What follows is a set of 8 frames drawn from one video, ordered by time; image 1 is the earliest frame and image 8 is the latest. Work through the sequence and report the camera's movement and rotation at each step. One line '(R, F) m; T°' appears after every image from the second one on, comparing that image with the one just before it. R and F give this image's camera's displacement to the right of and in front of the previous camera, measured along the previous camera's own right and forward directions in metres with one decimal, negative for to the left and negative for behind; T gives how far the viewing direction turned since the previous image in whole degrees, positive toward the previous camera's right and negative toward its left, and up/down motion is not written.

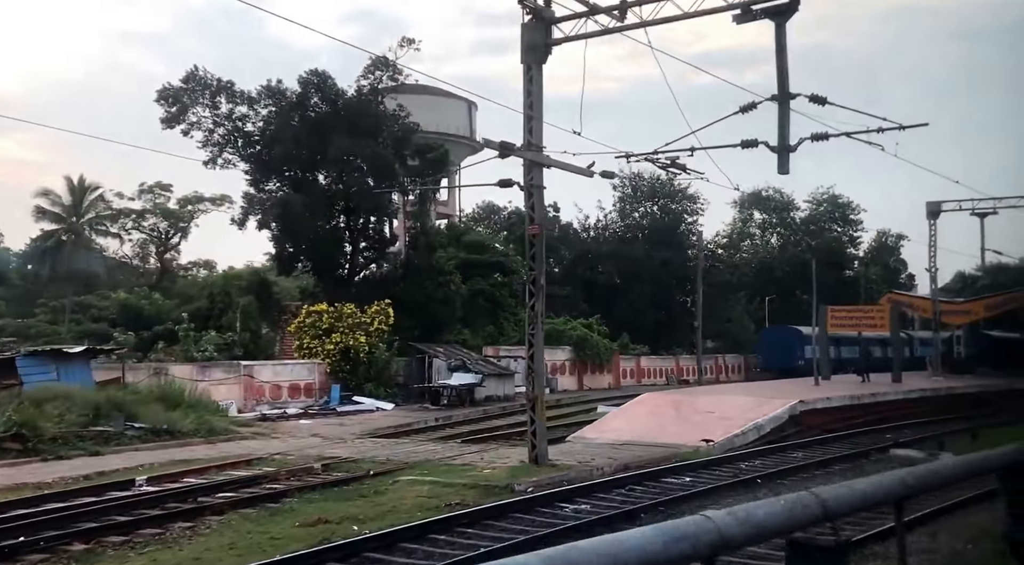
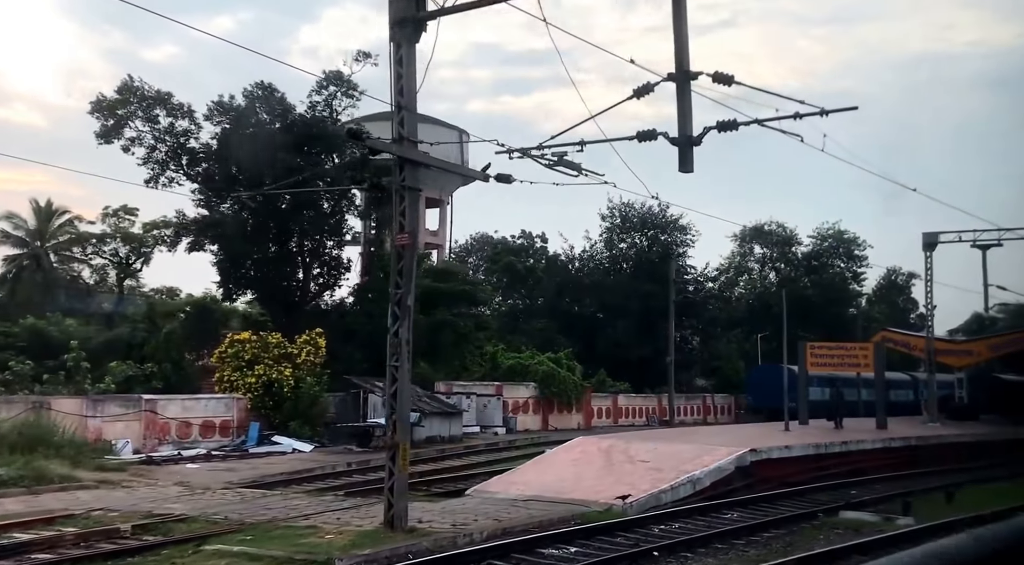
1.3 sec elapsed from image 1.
(+1.7, +2.4) m; -1°
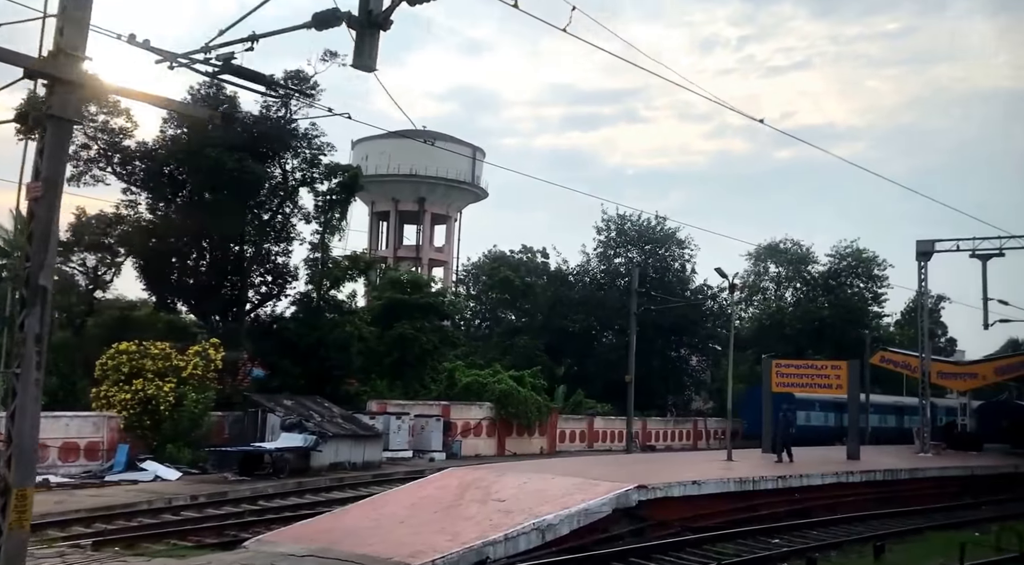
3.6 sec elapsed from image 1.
(+2.7, +3.1) m; -2°
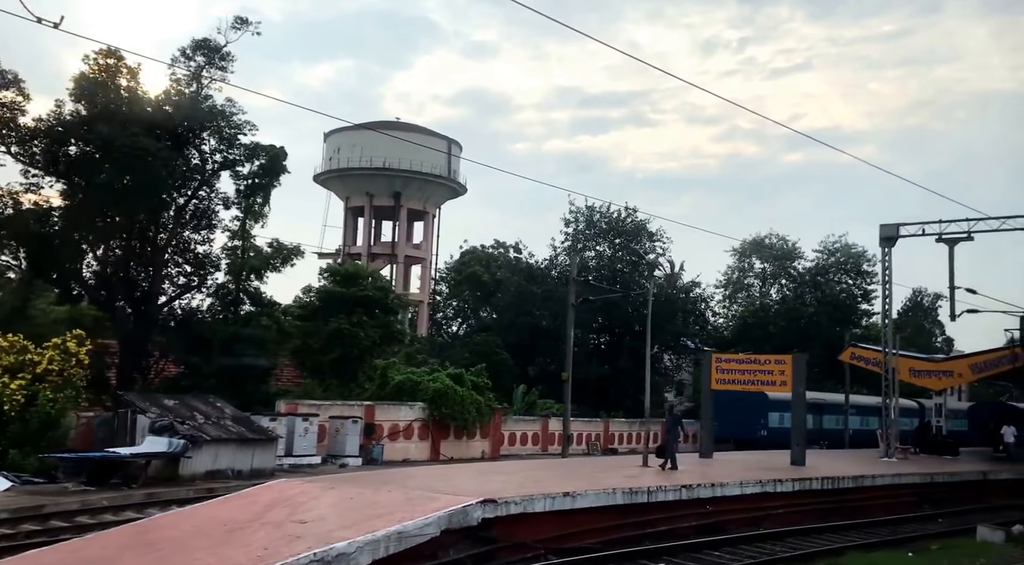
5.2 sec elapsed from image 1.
(+2.1, +2.5) m; 0°
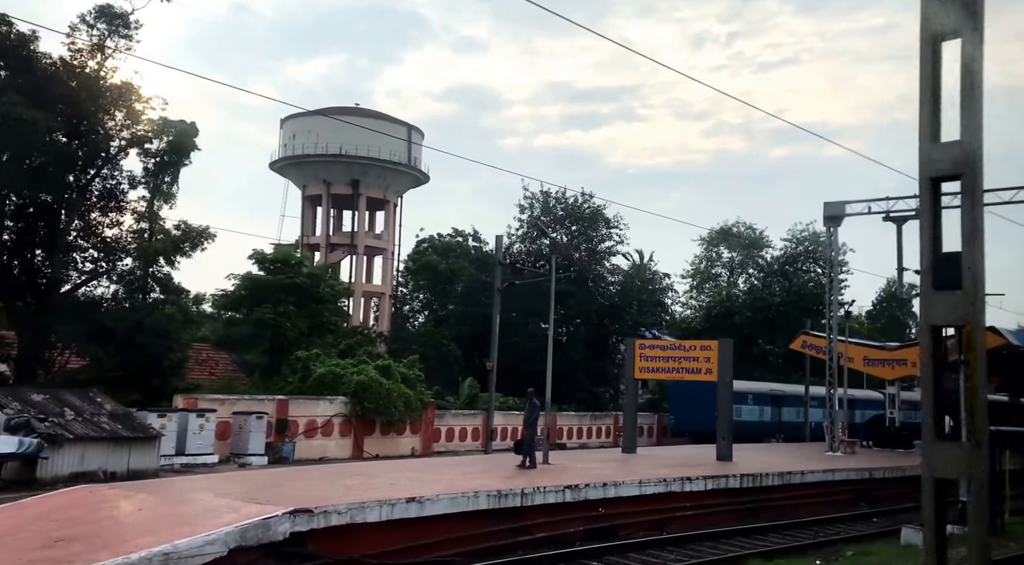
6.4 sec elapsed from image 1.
(+1.6, +1.8) m; +1°
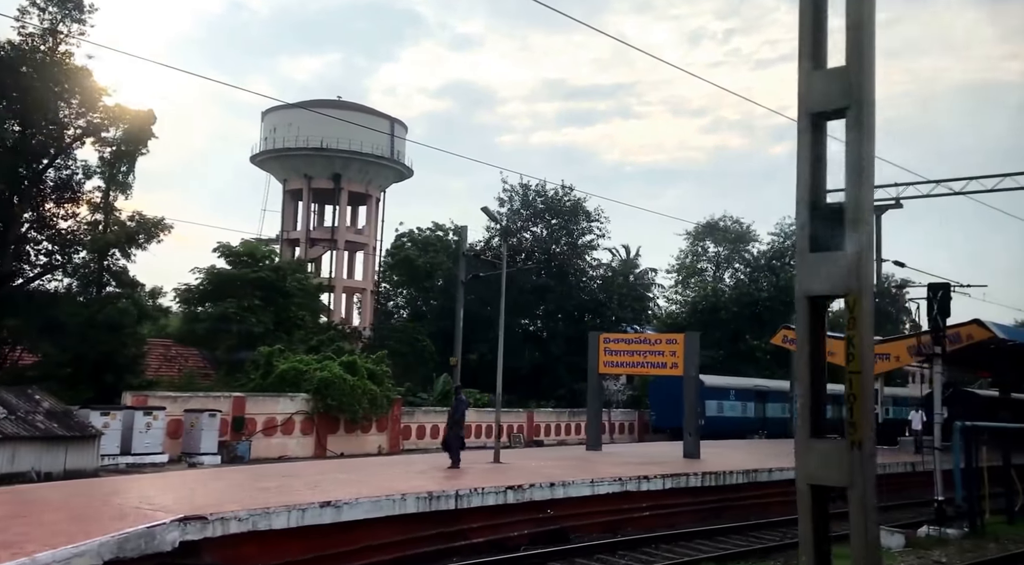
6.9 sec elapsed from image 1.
(+0.7, +0.9) m; 0°
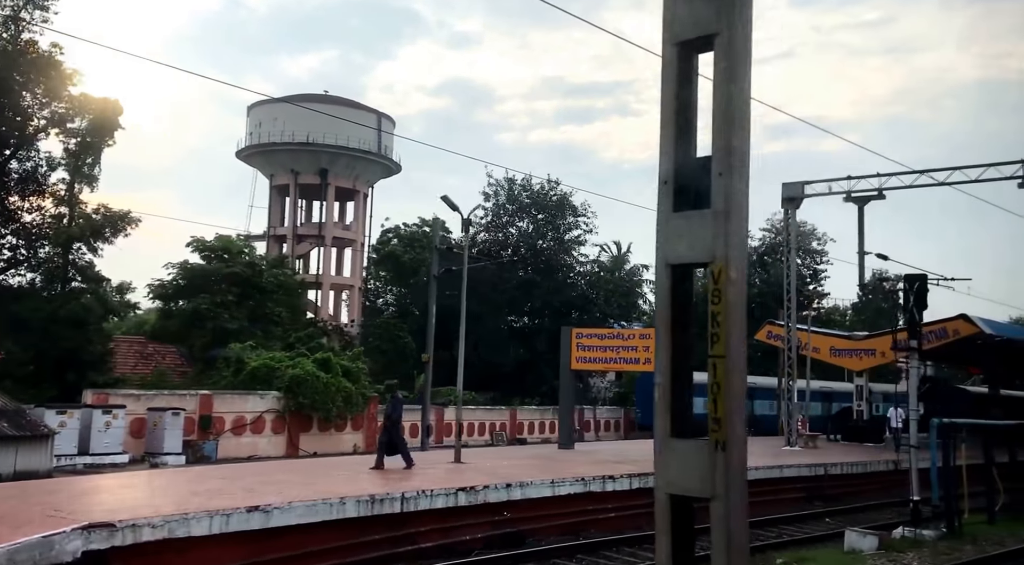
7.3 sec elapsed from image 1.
(+0.5, +0.7) m; 0°
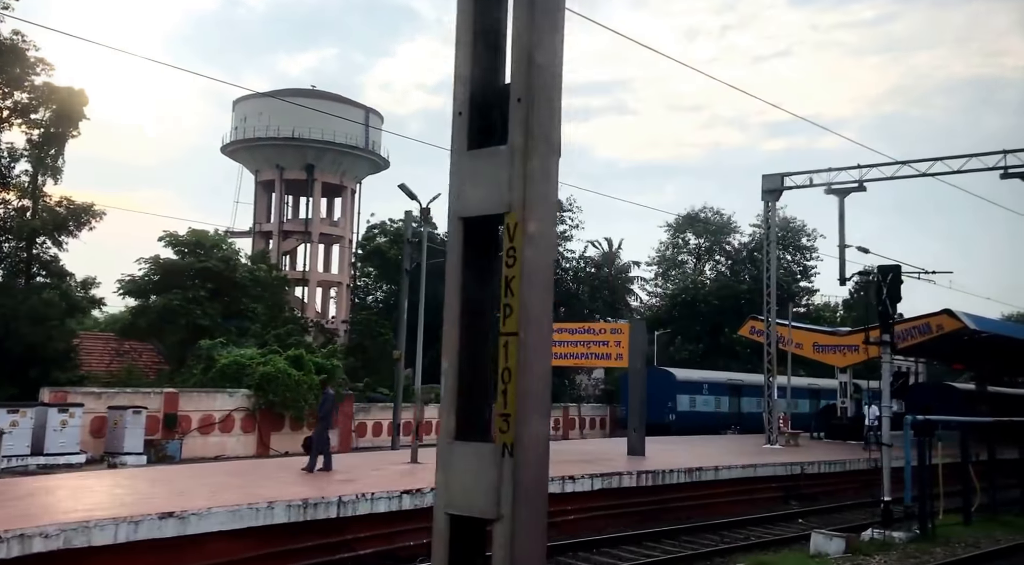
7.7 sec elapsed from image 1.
(+0.5, +0.7) m; 0°
